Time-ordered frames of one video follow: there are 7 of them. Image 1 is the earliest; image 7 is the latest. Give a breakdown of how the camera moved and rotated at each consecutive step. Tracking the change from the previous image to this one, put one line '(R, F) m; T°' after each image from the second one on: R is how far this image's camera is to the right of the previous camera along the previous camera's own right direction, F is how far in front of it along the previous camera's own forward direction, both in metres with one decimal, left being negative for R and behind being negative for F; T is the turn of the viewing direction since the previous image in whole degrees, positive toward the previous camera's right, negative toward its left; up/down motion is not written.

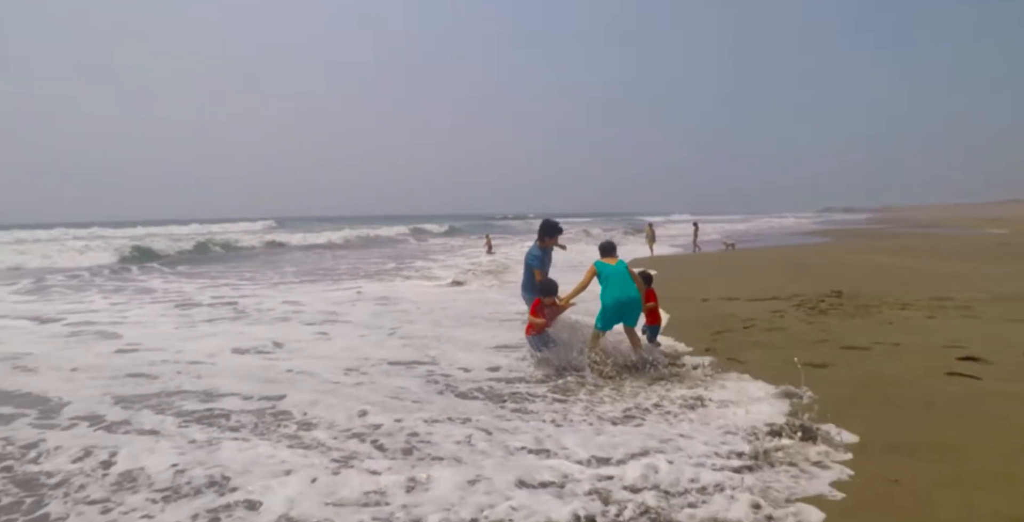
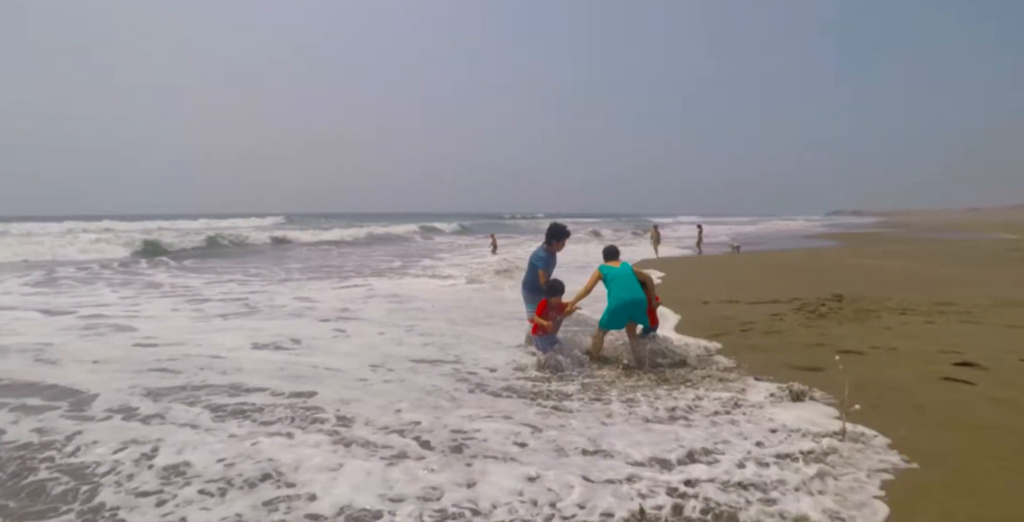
(-0.2, -0.1) m; 0°
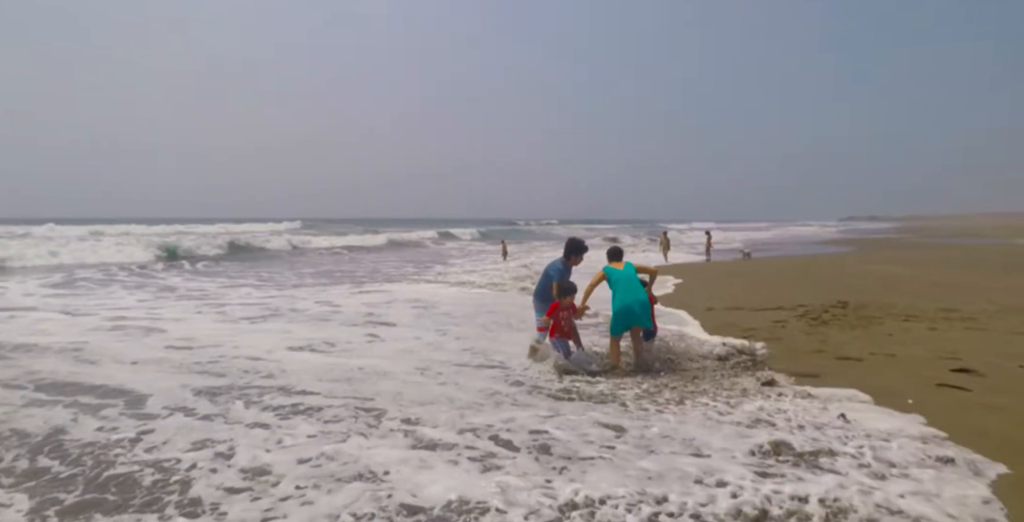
(-0.4, -0.1) m; 0°
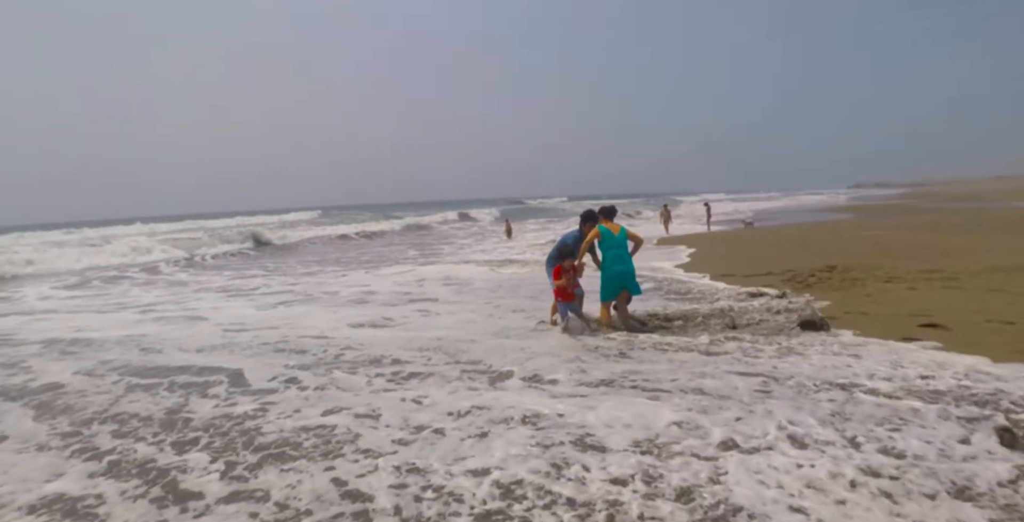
(-0.9, -0.3) m; +1°
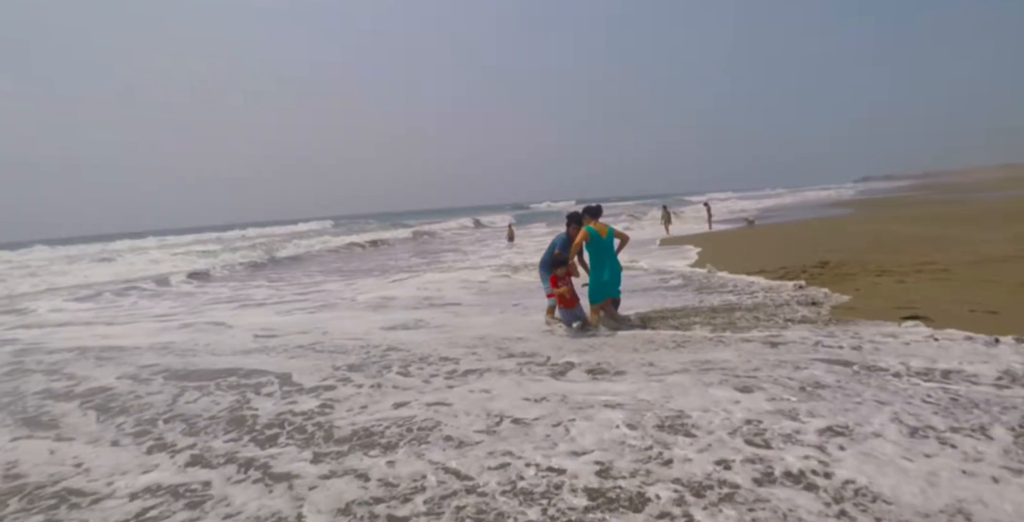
(-0.5, -0.2) m; 0°
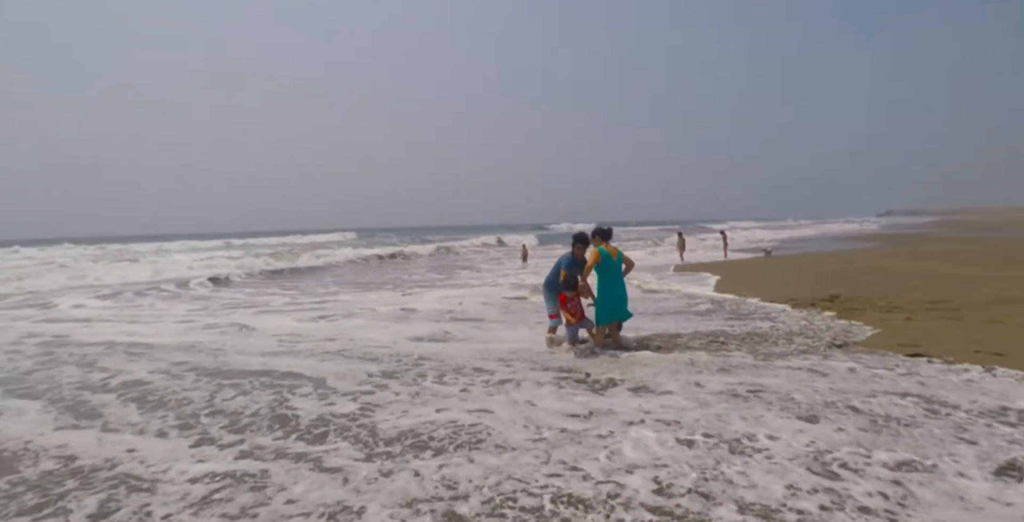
(-0.3, -0.1) m; -1°
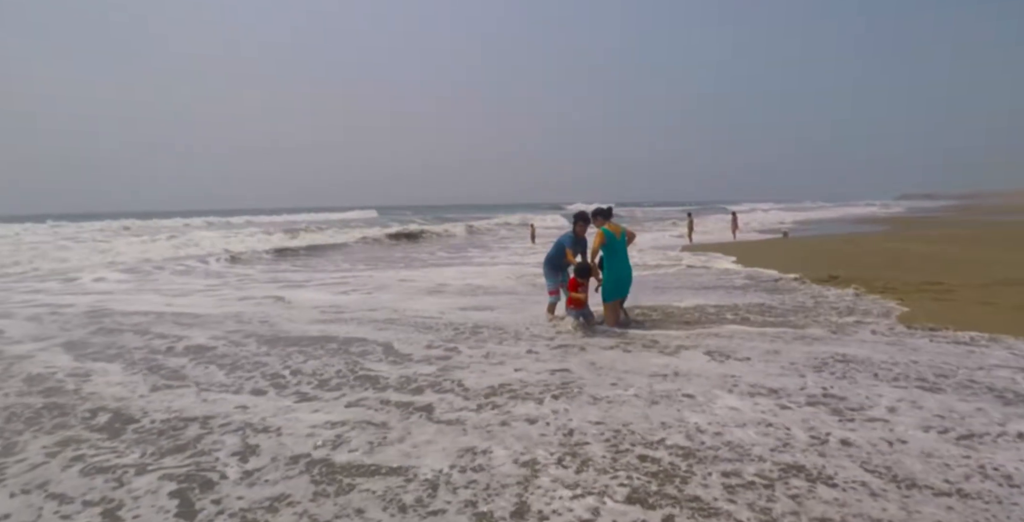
(-0.7, -0.3) m; 0°
